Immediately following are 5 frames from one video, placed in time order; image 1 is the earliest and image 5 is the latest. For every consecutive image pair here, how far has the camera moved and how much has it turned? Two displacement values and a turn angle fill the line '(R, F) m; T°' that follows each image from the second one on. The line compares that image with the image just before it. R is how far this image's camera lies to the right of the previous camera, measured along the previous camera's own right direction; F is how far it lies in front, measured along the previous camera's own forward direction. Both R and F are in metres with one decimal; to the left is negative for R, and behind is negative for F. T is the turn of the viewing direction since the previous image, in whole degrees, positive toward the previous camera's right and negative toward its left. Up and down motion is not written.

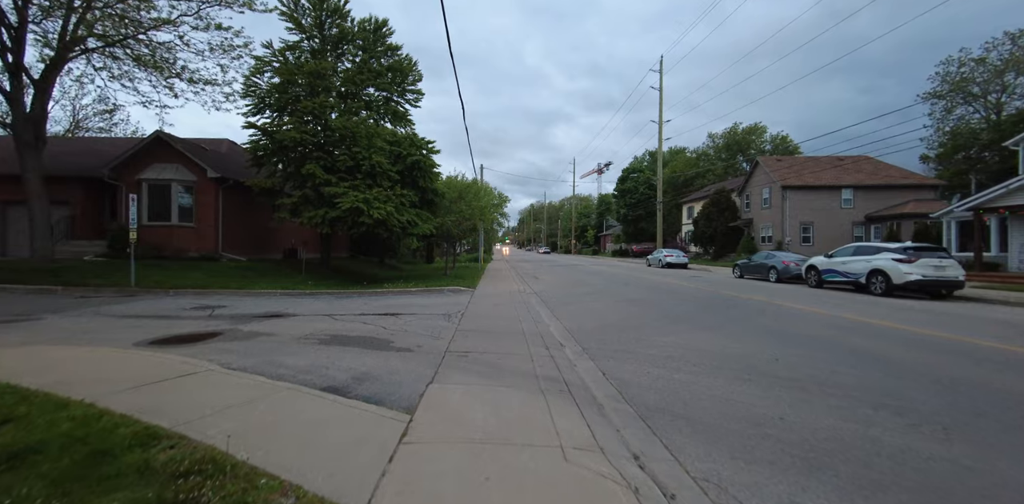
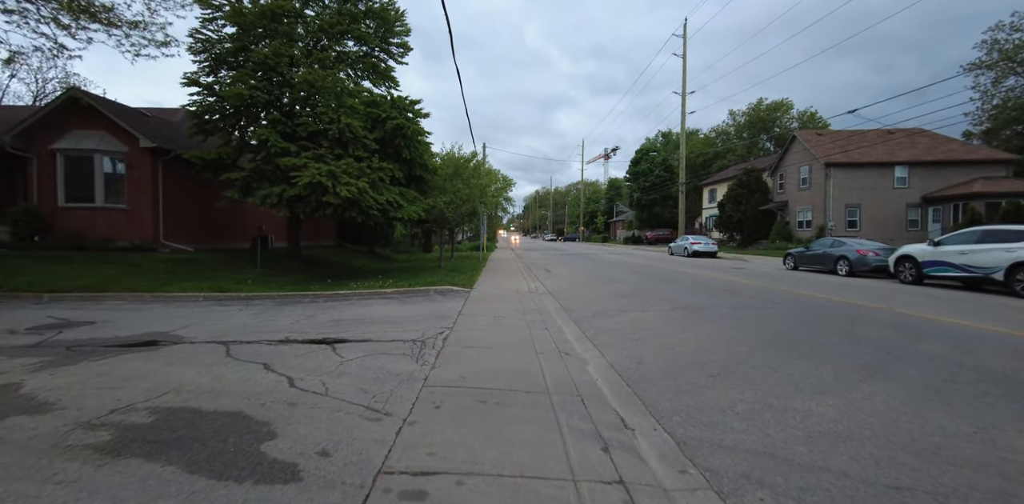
(-0.1, +3.5) m; -1°
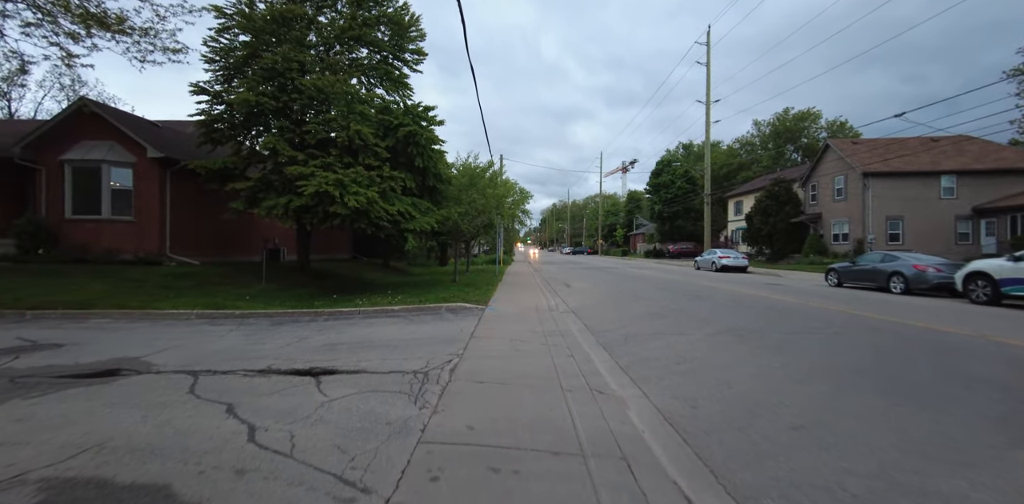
(-0.1, +0.9) m; -2°
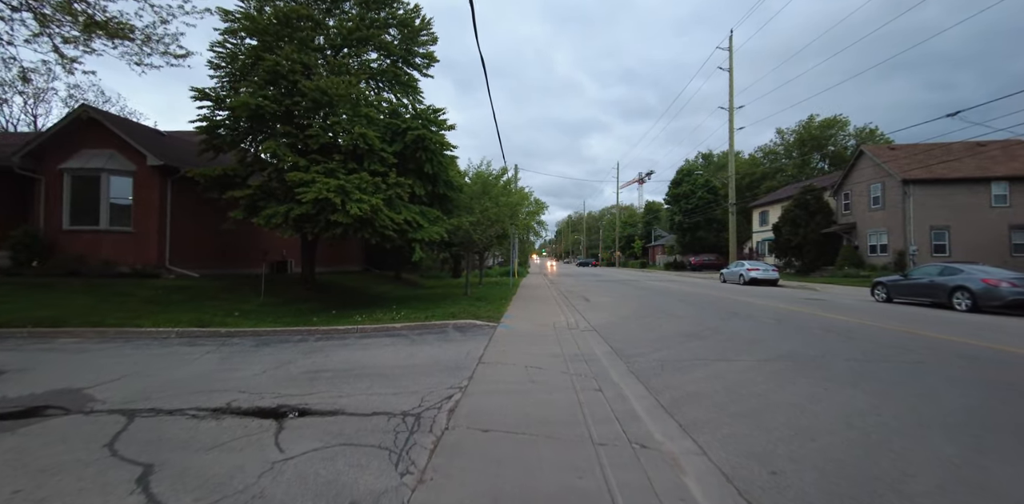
(0.0, +1.0) m; -2°
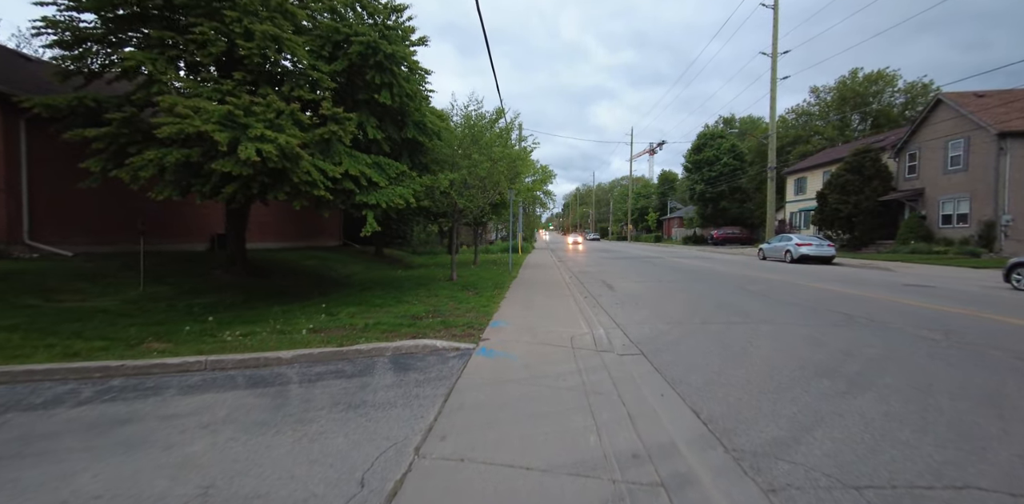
(+0.3, +4.0) m; -1°
